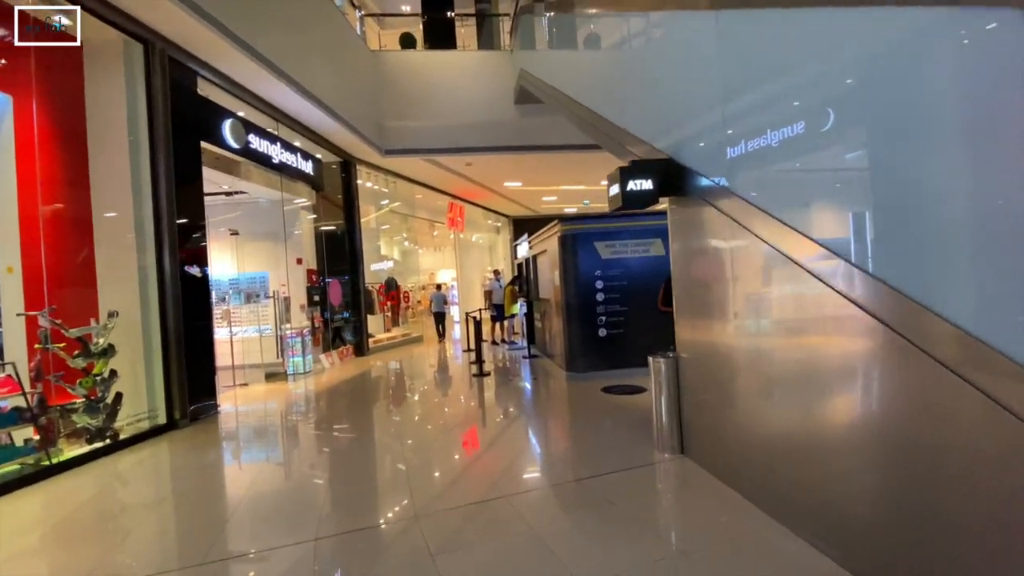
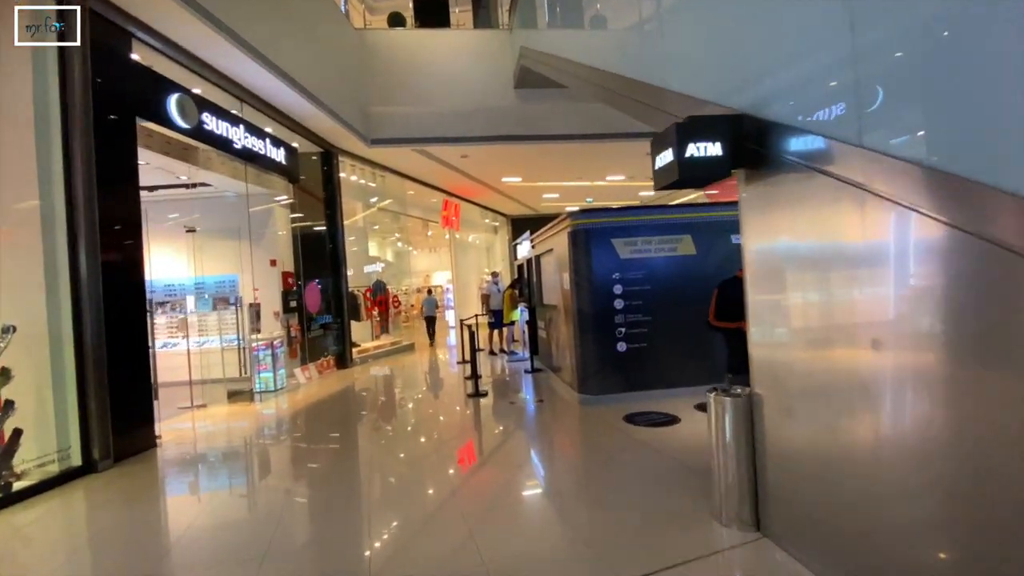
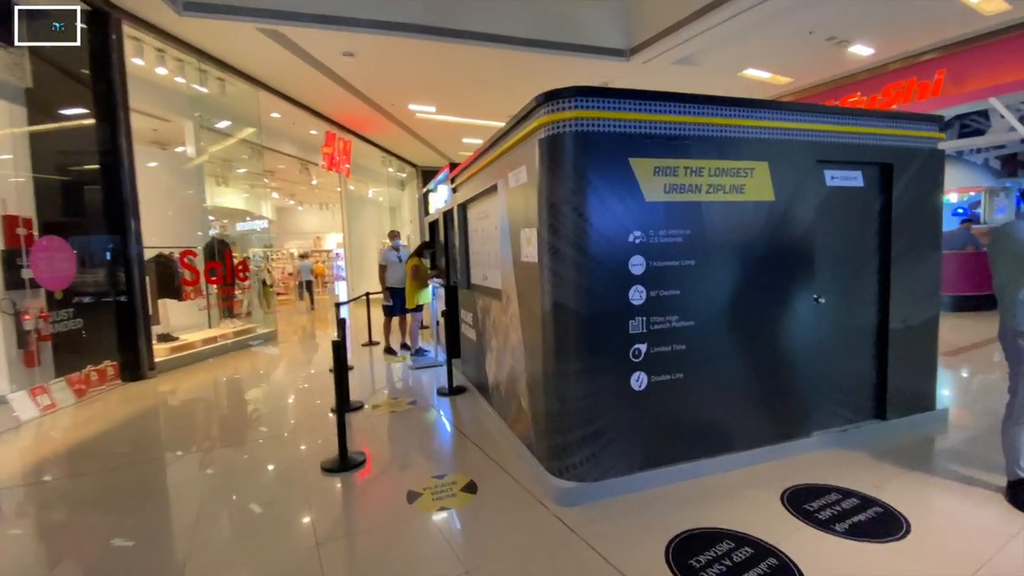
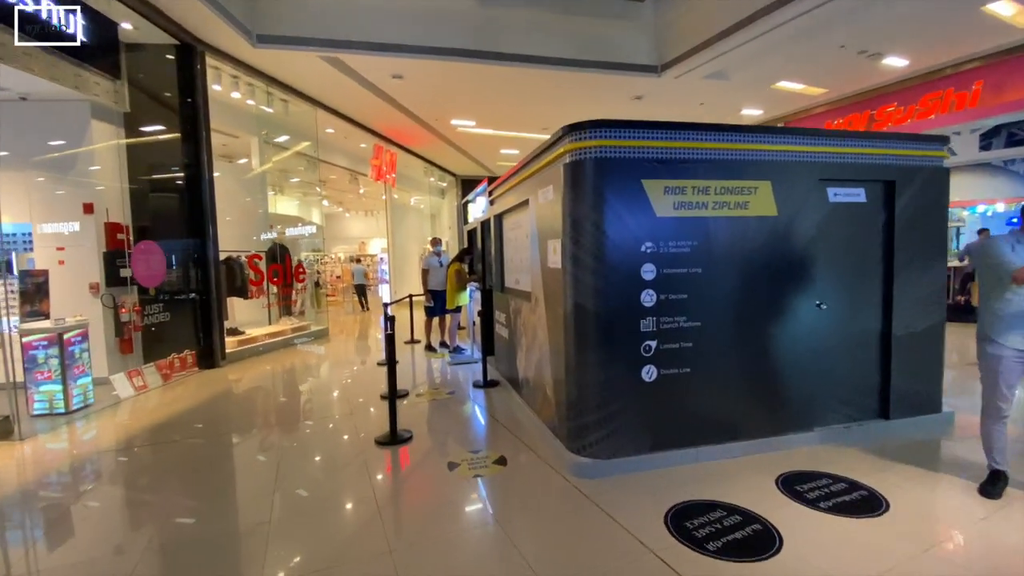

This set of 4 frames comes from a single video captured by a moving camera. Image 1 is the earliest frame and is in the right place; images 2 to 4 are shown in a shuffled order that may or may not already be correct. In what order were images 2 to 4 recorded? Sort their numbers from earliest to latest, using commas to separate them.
2, 4, 3
